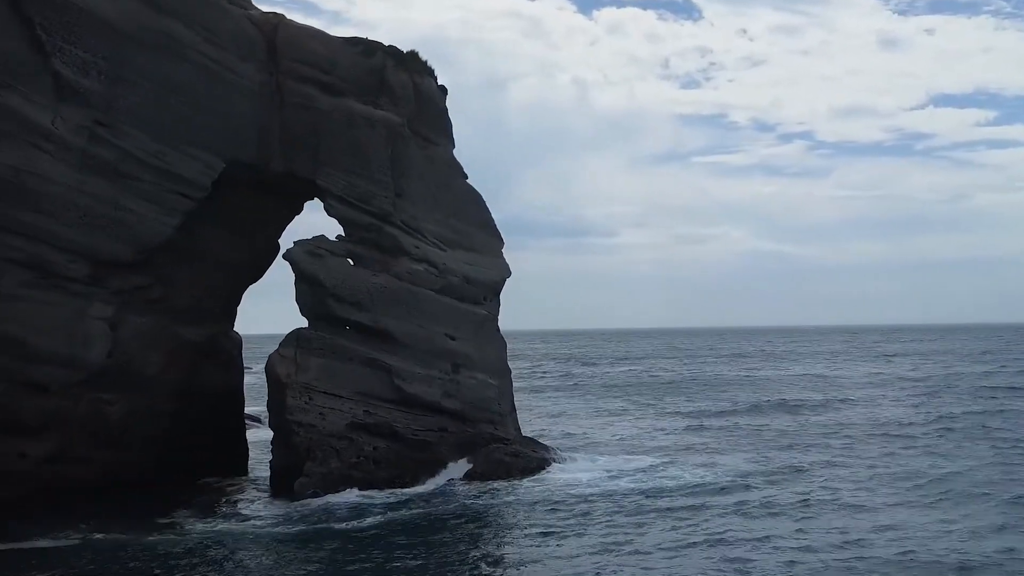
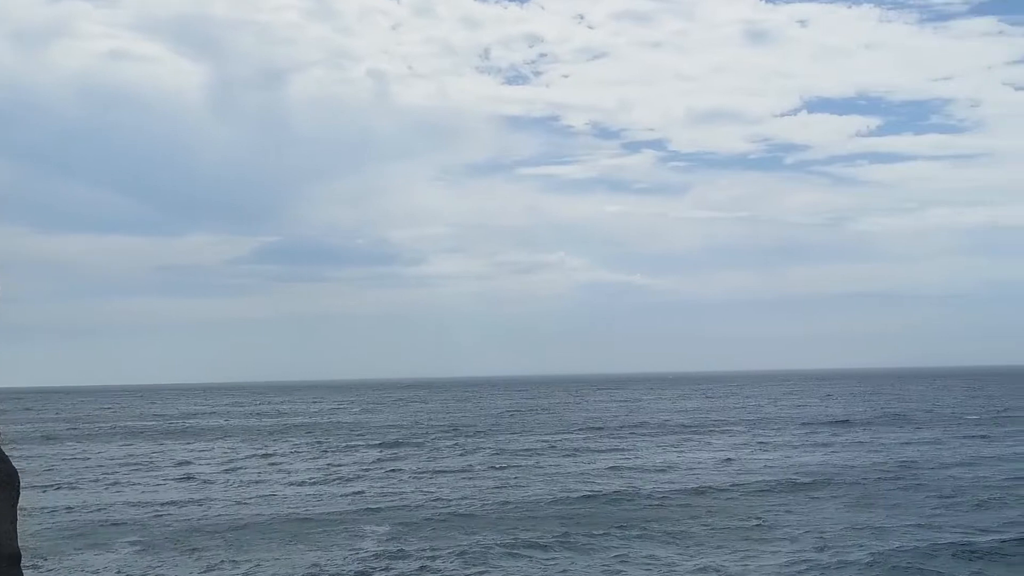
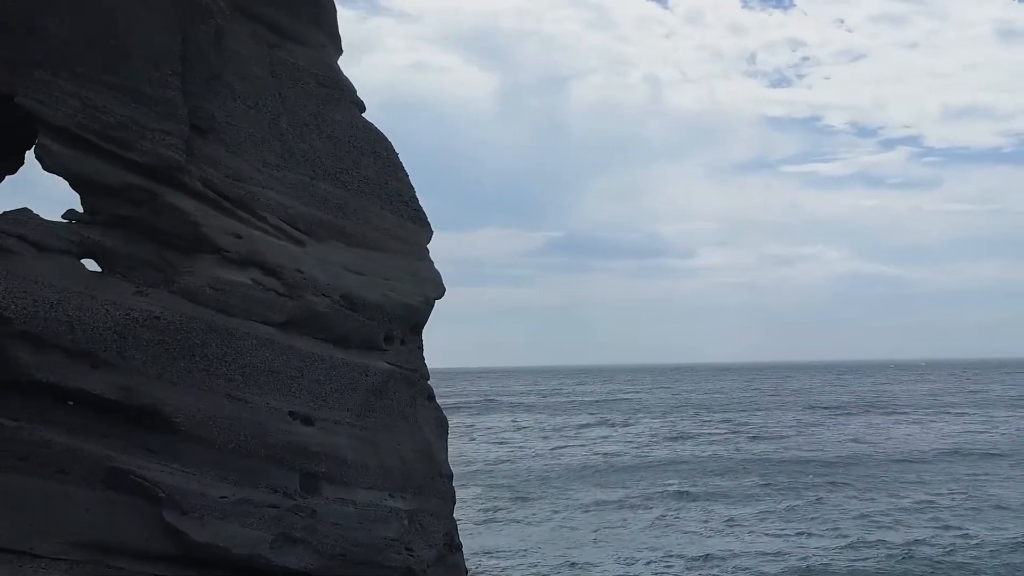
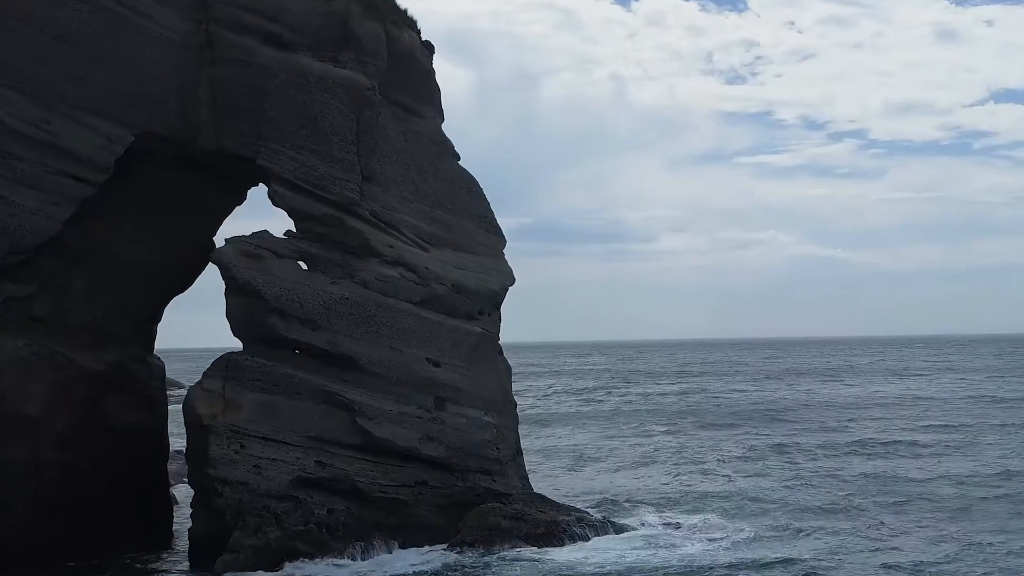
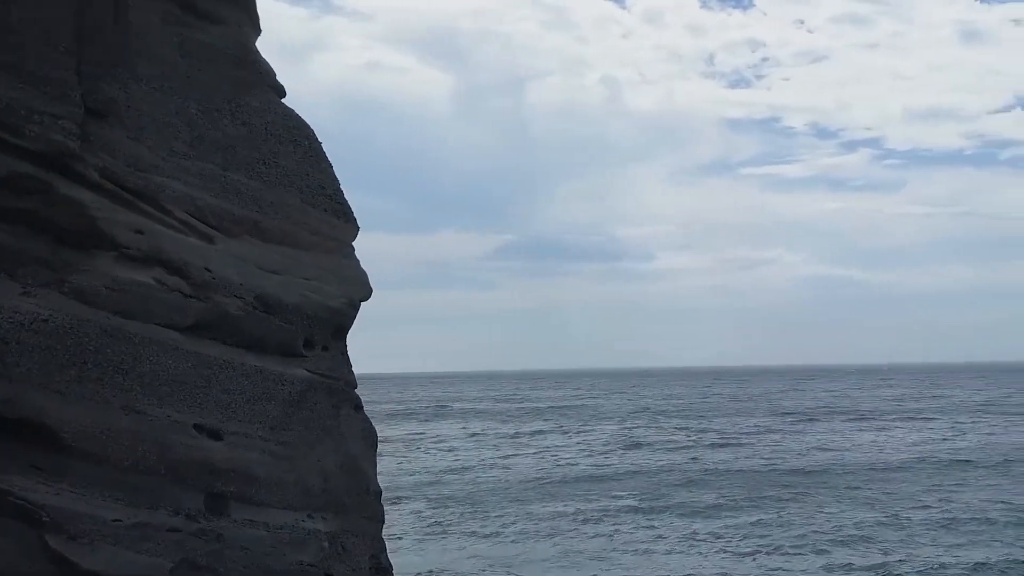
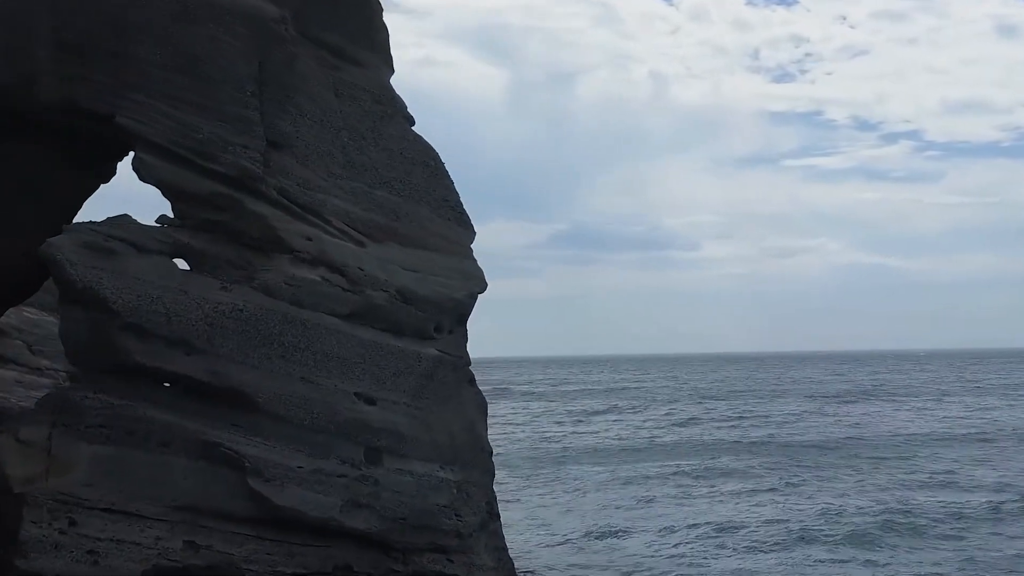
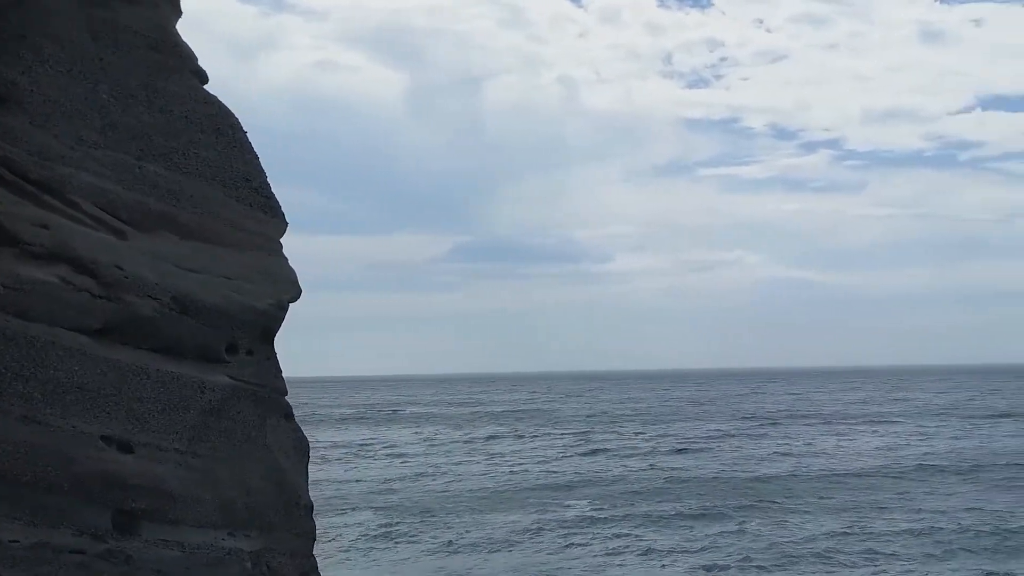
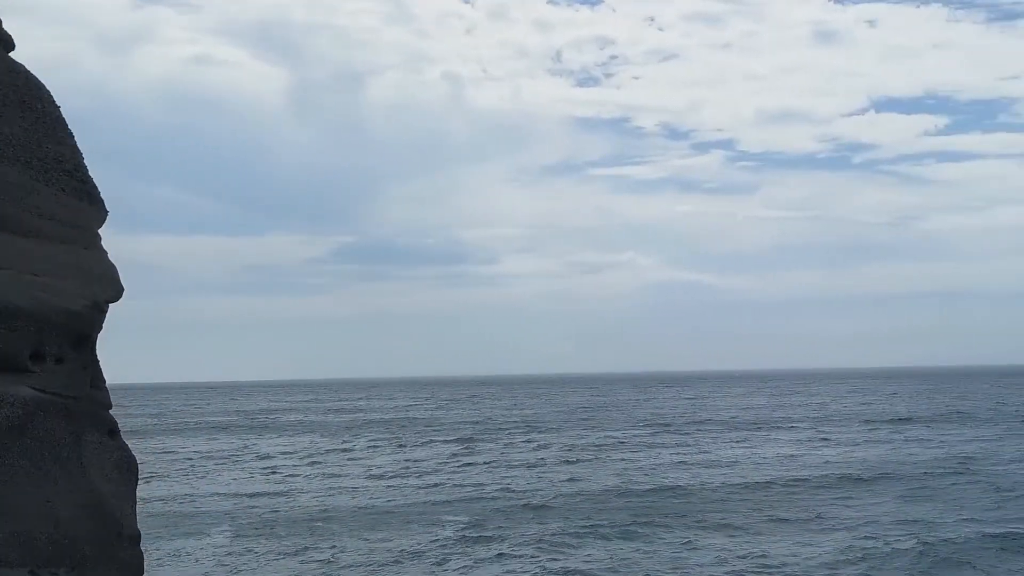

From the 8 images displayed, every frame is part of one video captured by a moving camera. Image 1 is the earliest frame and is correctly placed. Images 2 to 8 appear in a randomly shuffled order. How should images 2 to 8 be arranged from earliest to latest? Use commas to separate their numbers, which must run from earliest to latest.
4, 6, 3, 5, 7, 8, 2
